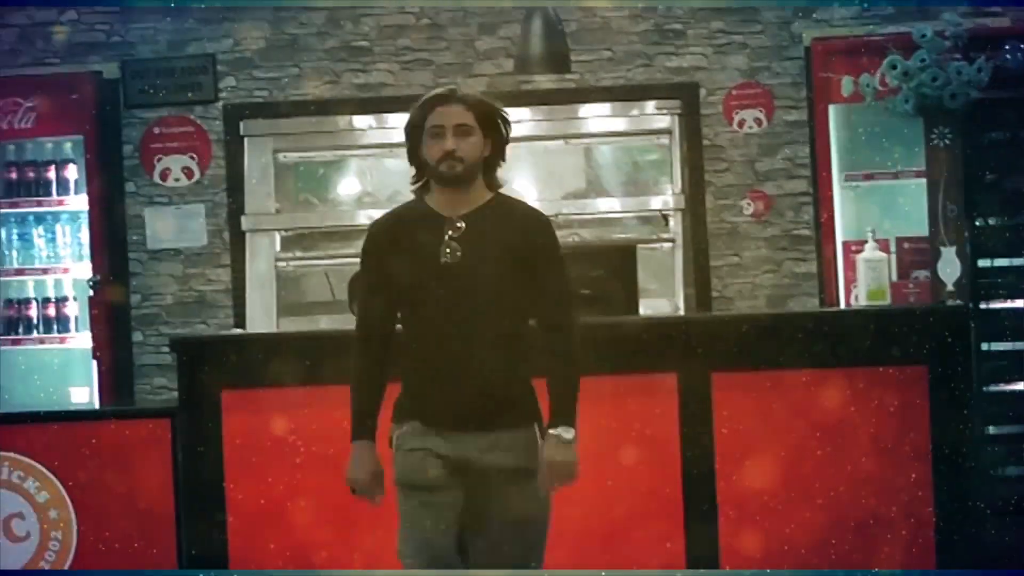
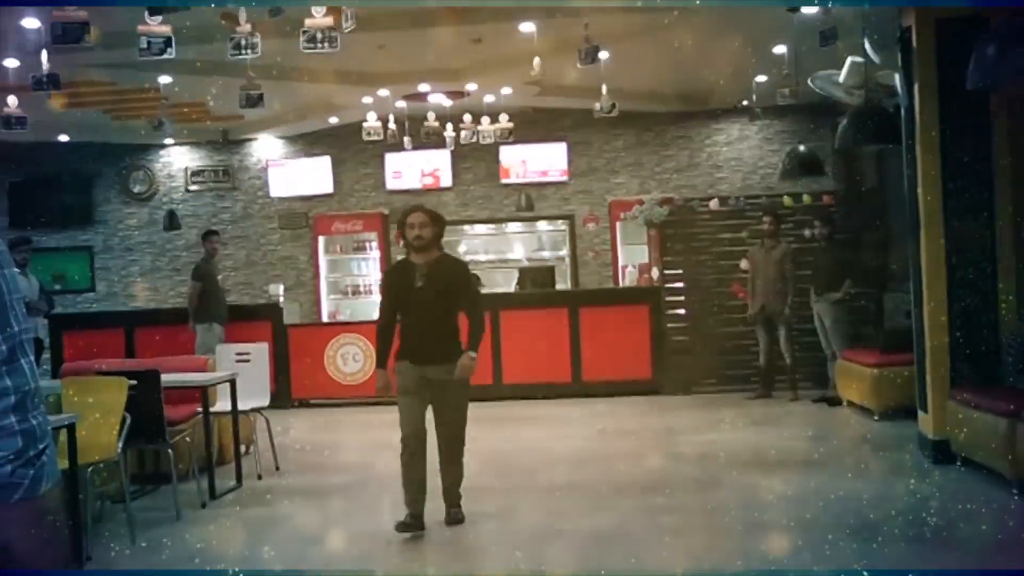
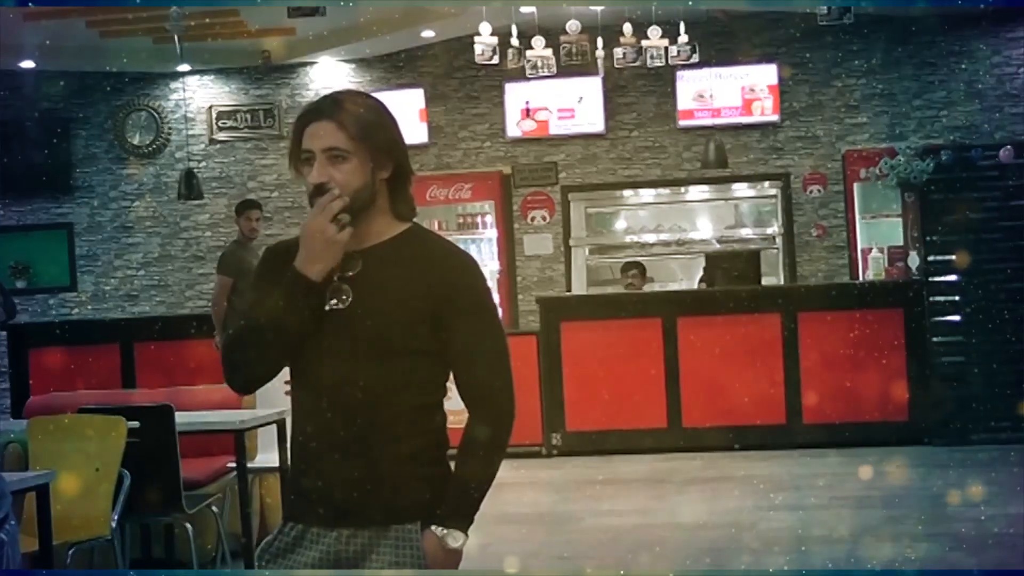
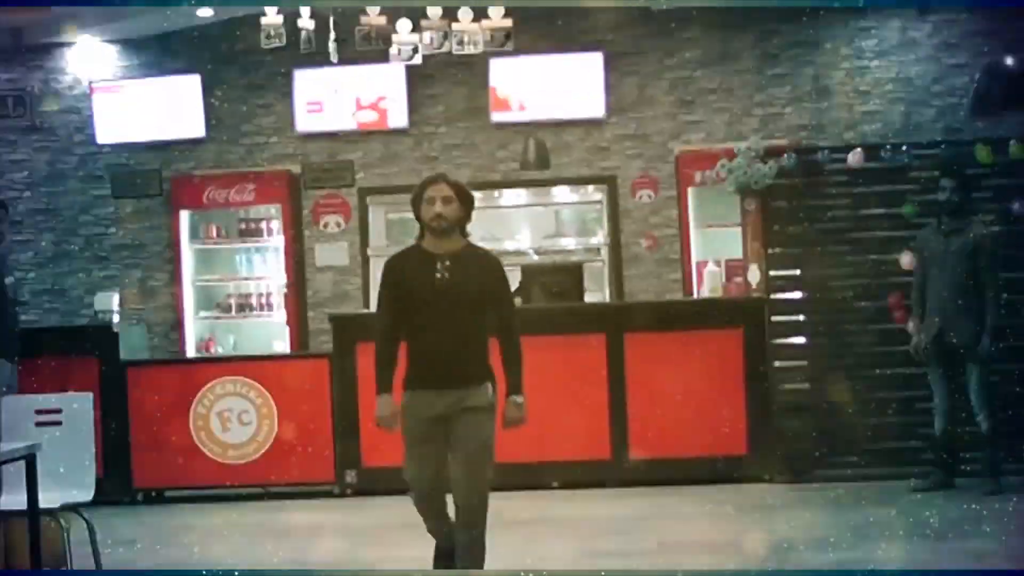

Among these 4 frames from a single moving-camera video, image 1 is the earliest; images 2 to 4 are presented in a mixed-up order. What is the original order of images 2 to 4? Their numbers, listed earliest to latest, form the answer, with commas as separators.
4, 2, 3
